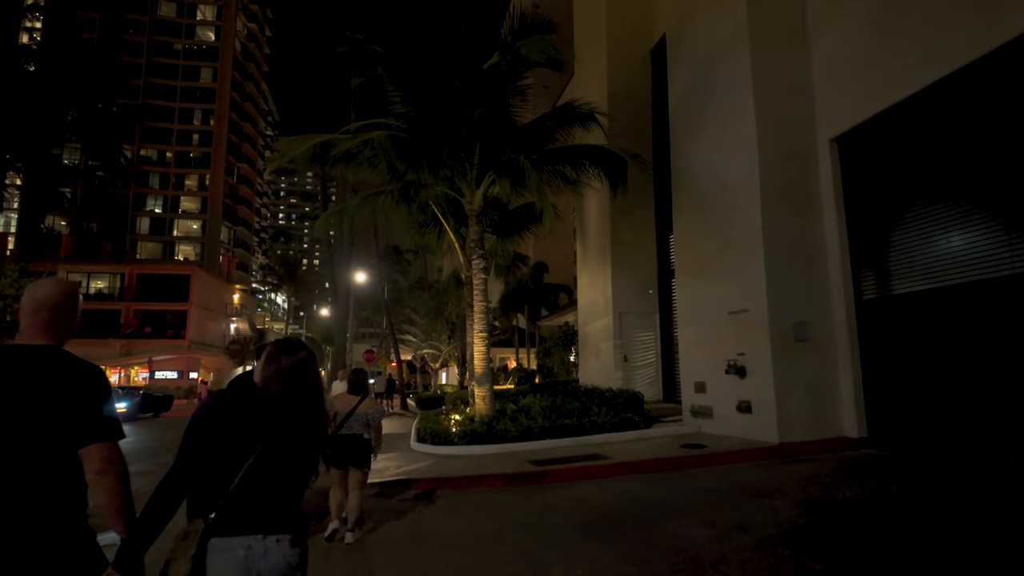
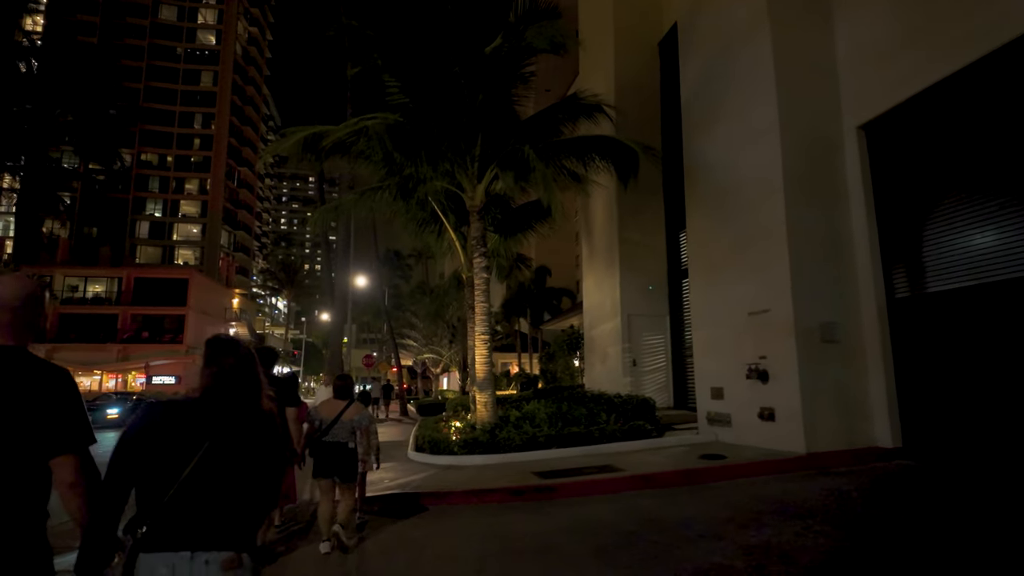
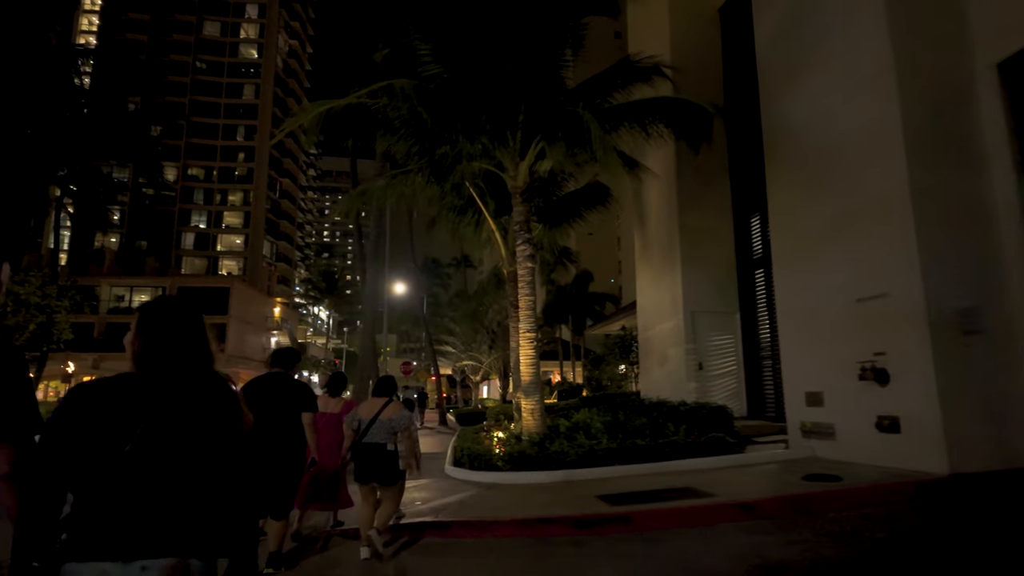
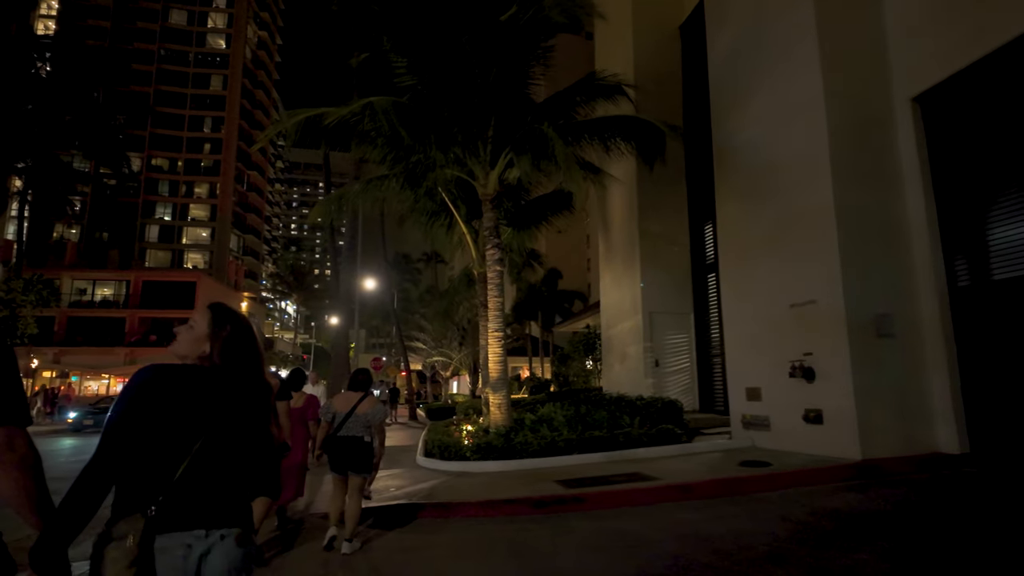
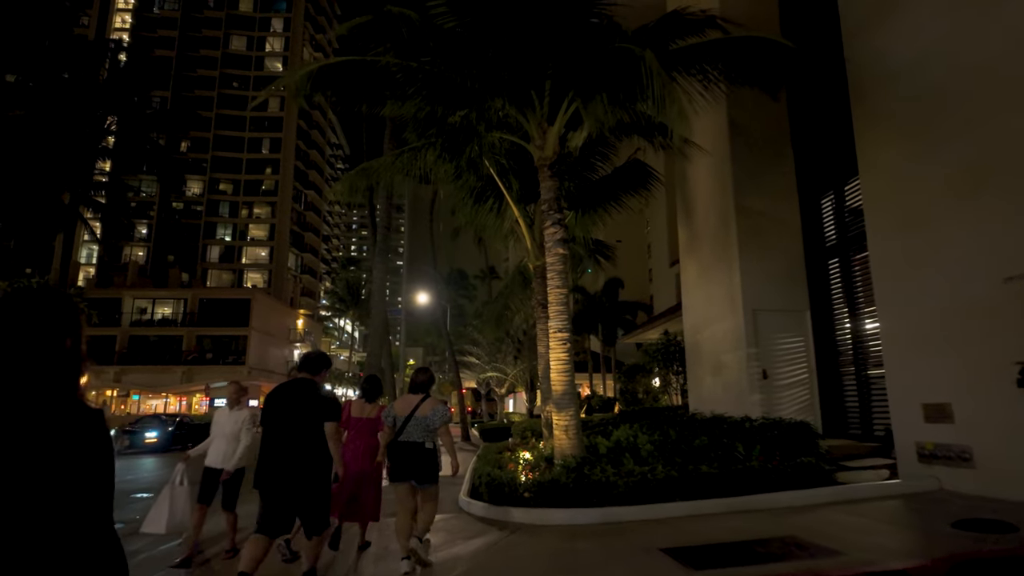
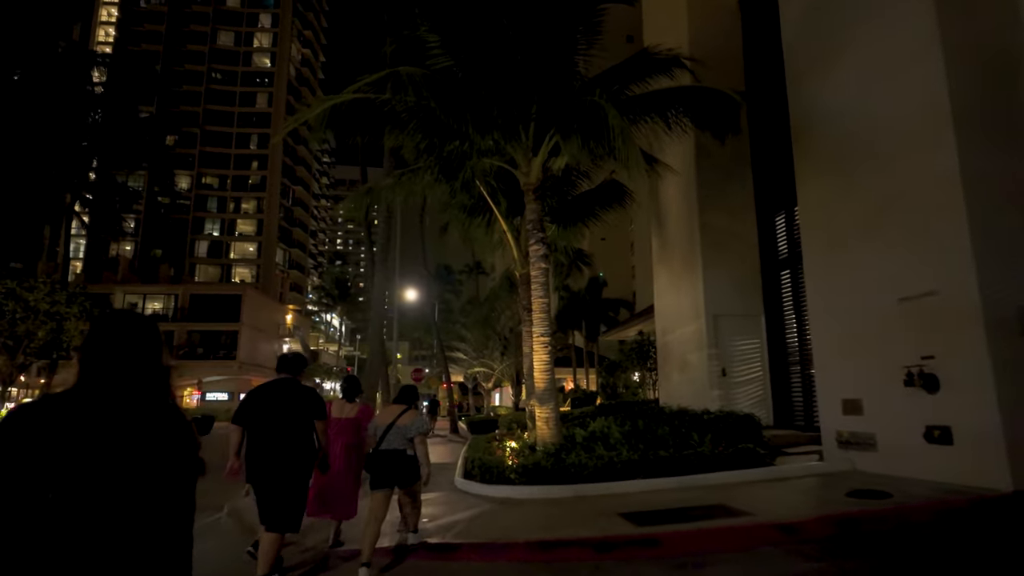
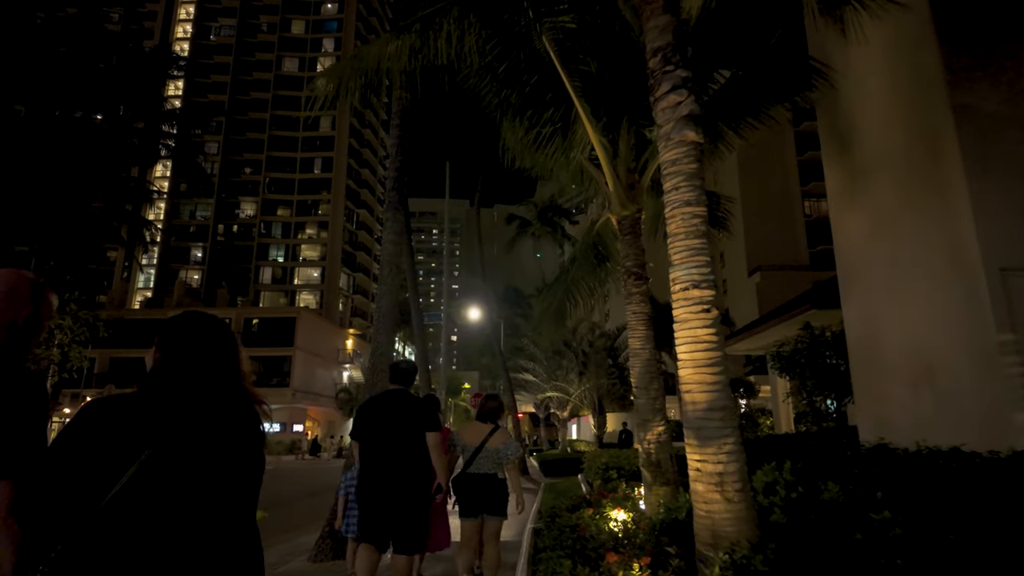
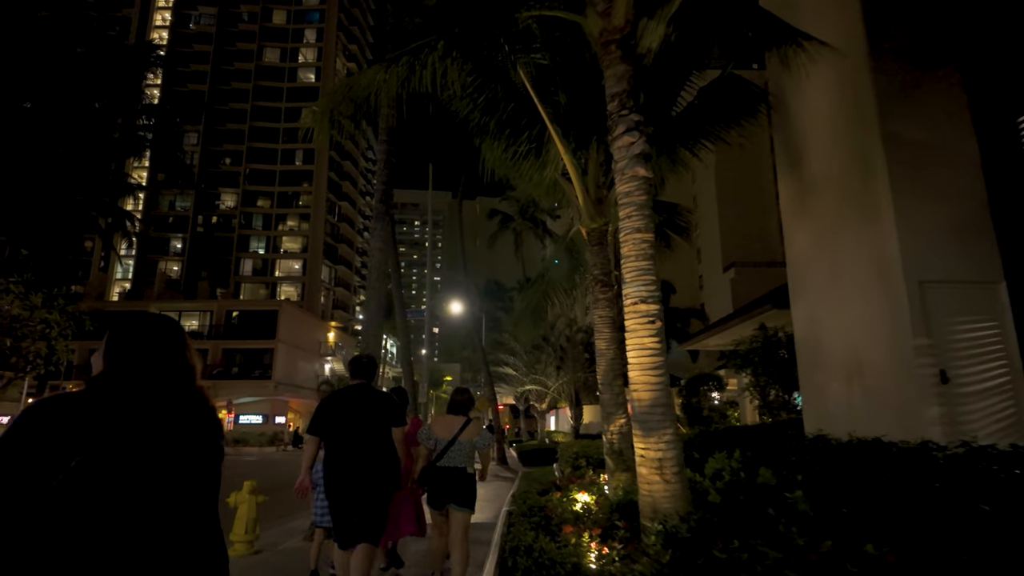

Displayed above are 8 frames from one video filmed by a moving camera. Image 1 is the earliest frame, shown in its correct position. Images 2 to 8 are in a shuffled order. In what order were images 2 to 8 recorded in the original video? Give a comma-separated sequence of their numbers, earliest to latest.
2, 4, 3, 6, 5, 8, 7
